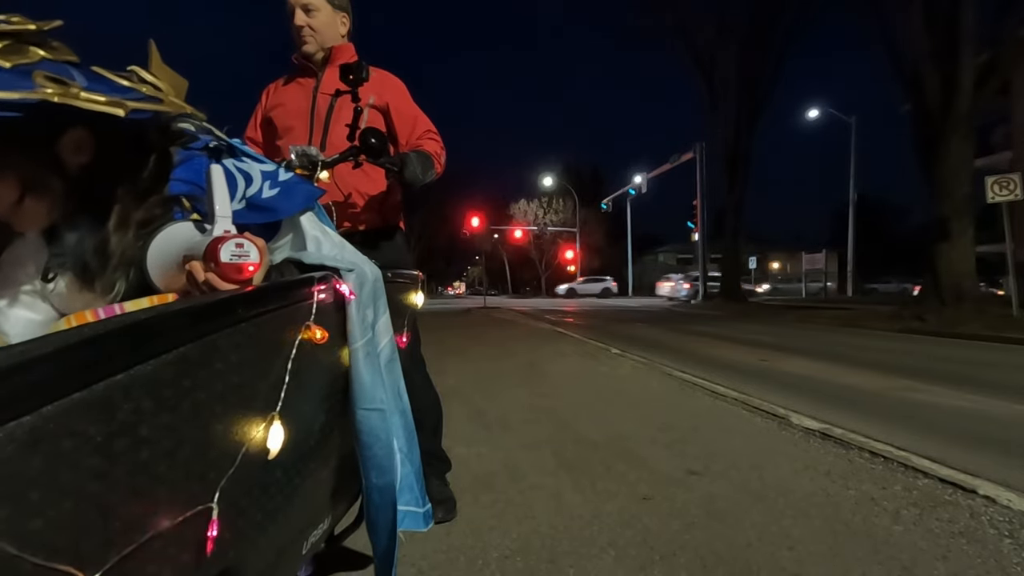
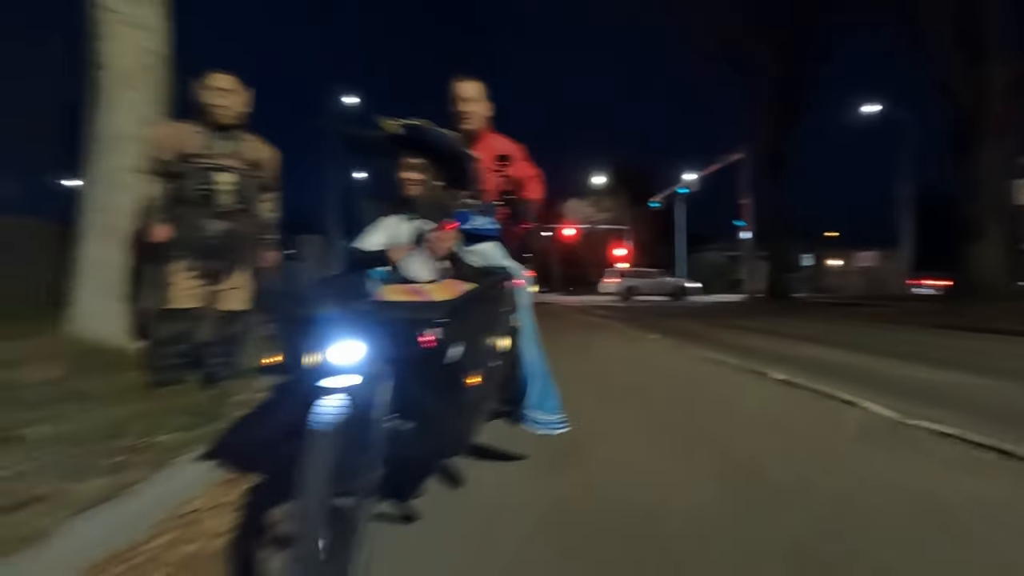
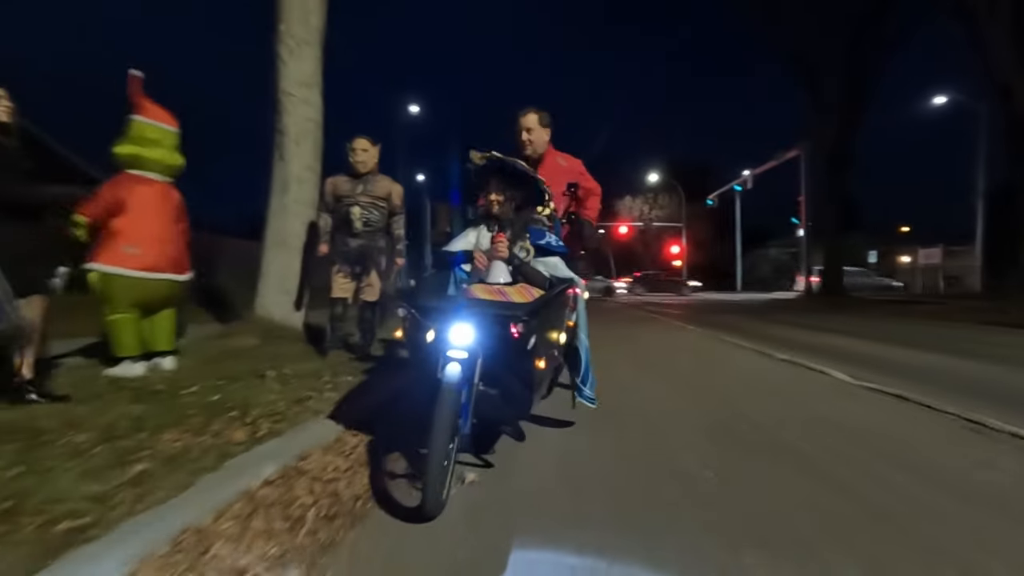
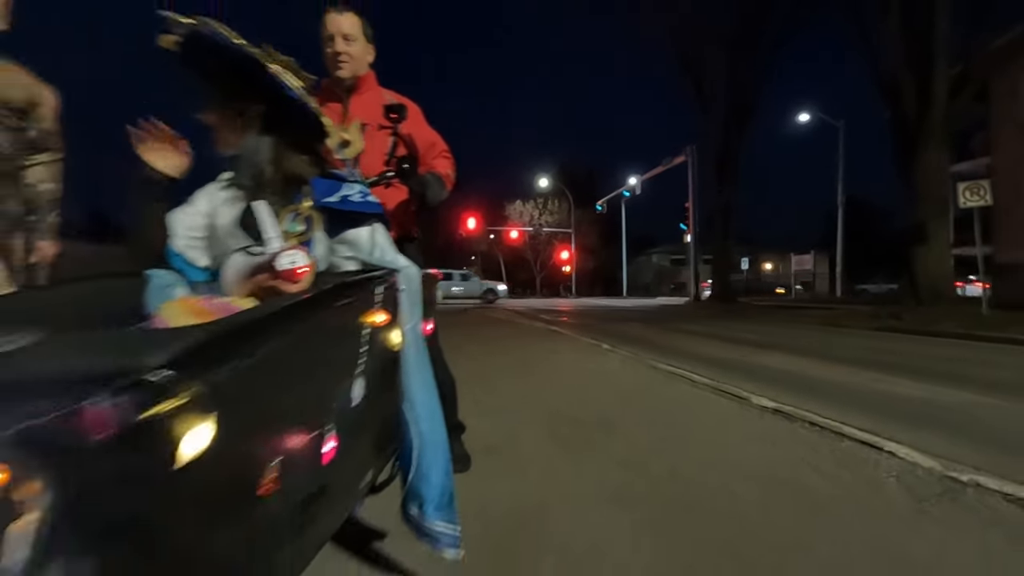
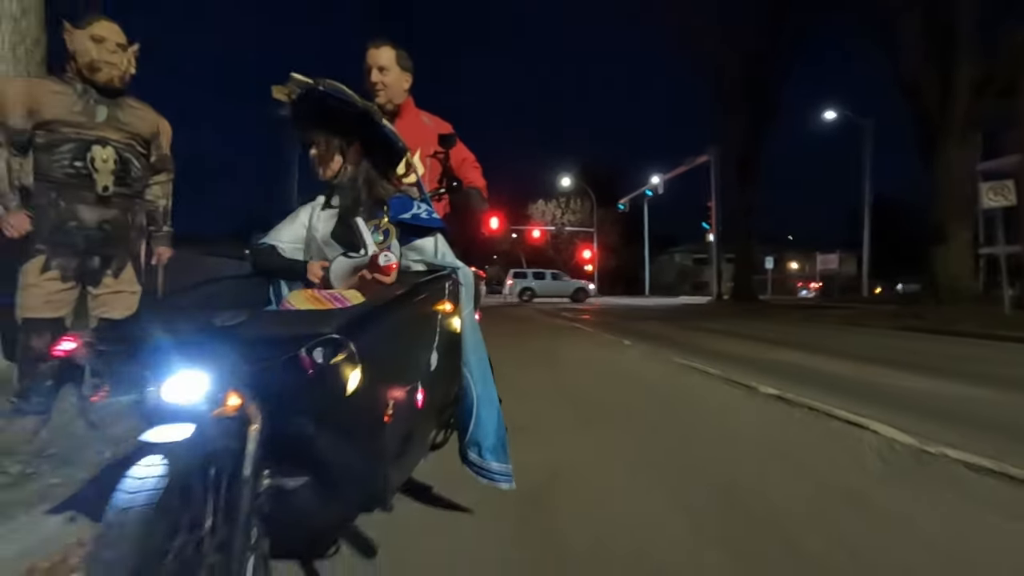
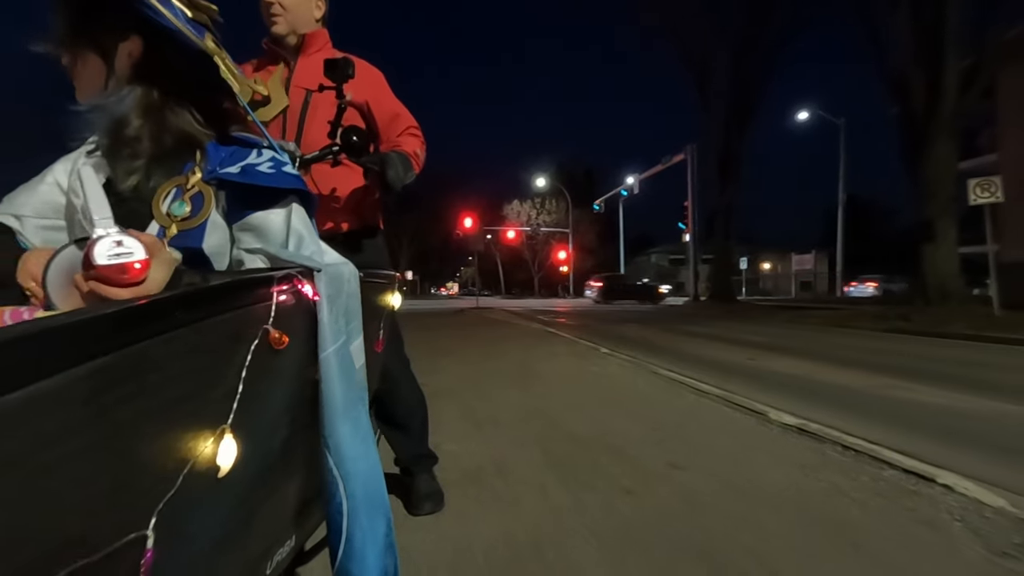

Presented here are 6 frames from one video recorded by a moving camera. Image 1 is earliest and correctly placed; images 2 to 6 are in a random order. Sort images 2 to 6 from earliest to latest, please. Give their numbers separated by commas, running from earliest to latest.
6, 4, 5, 2, 3
